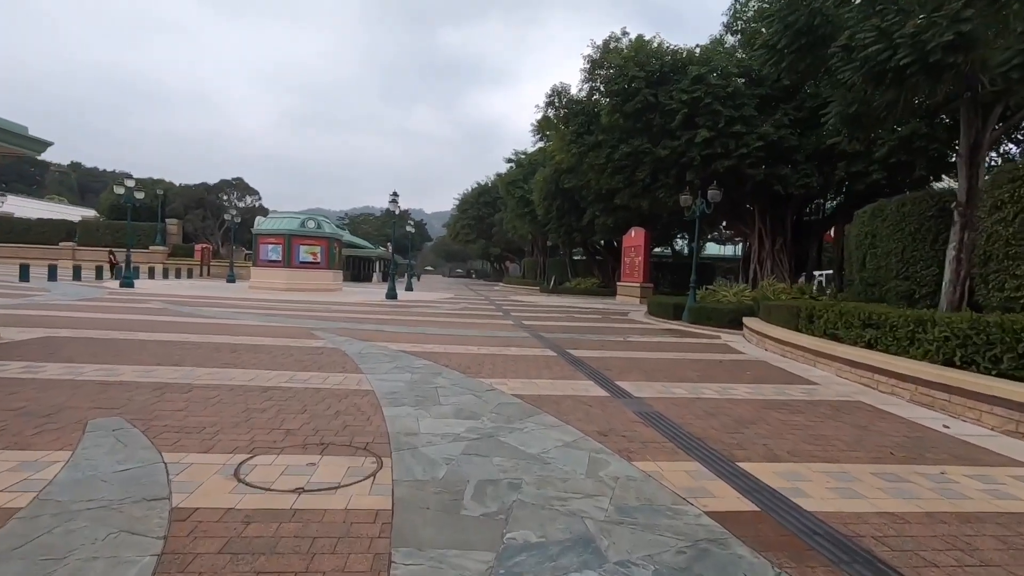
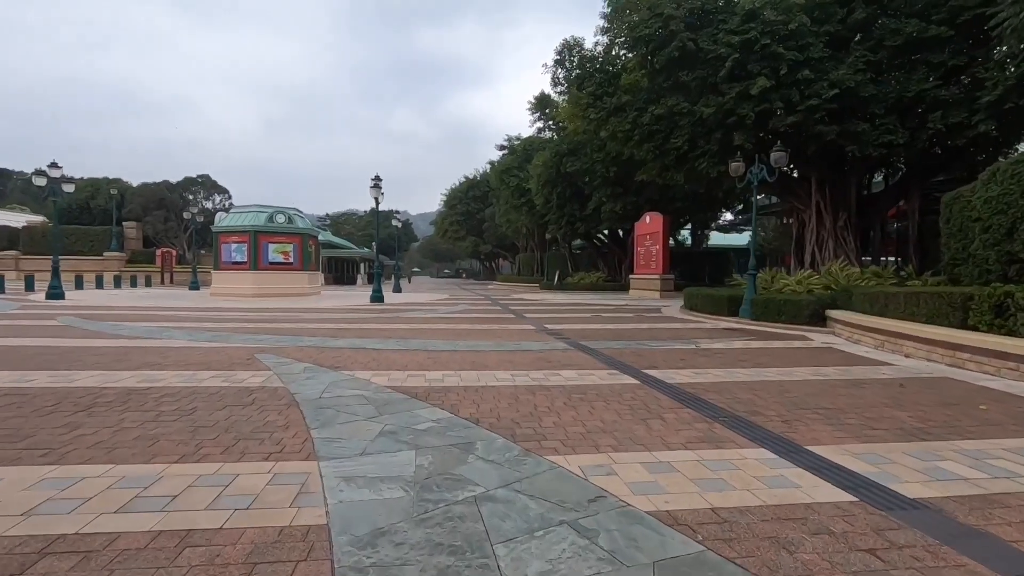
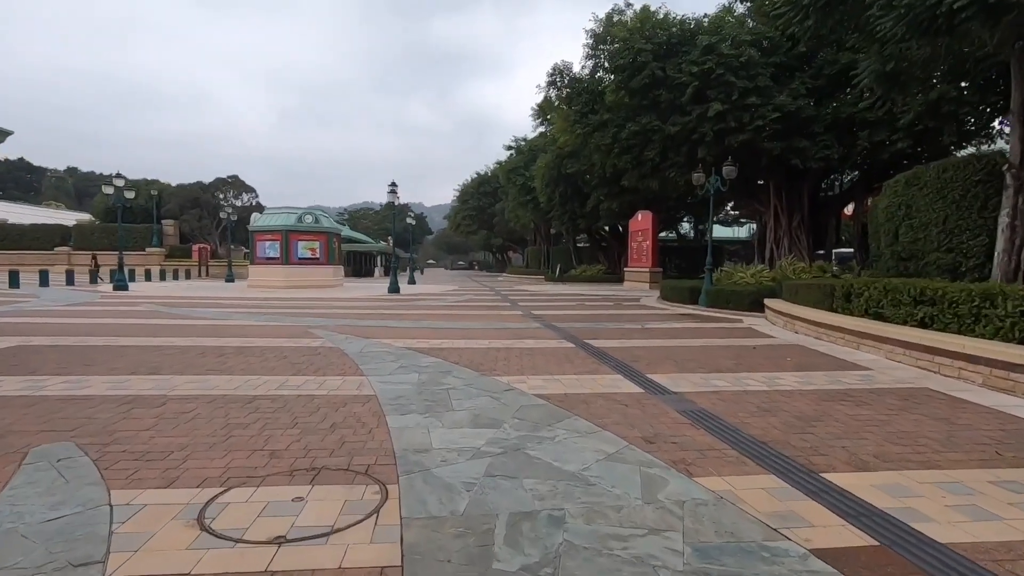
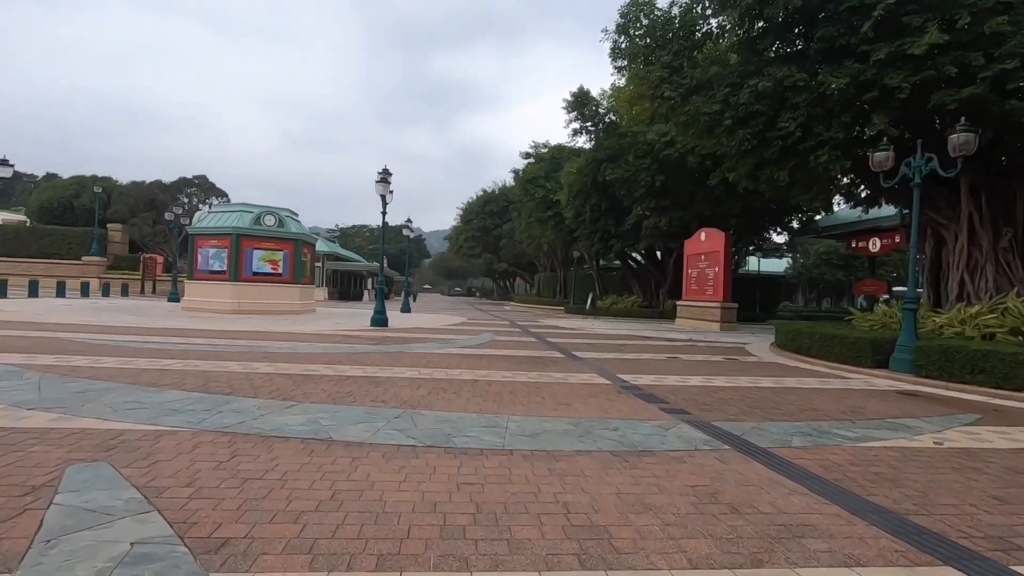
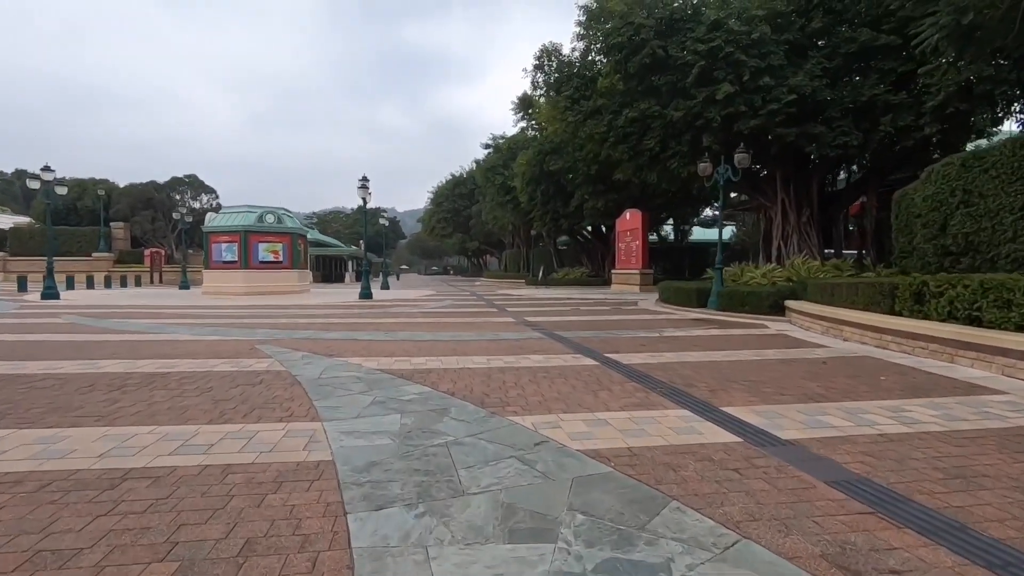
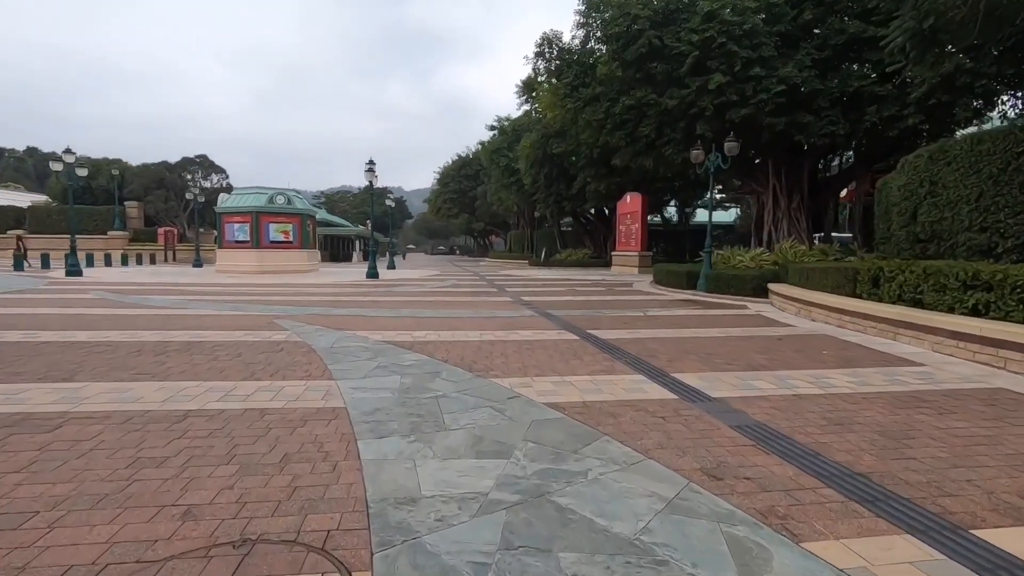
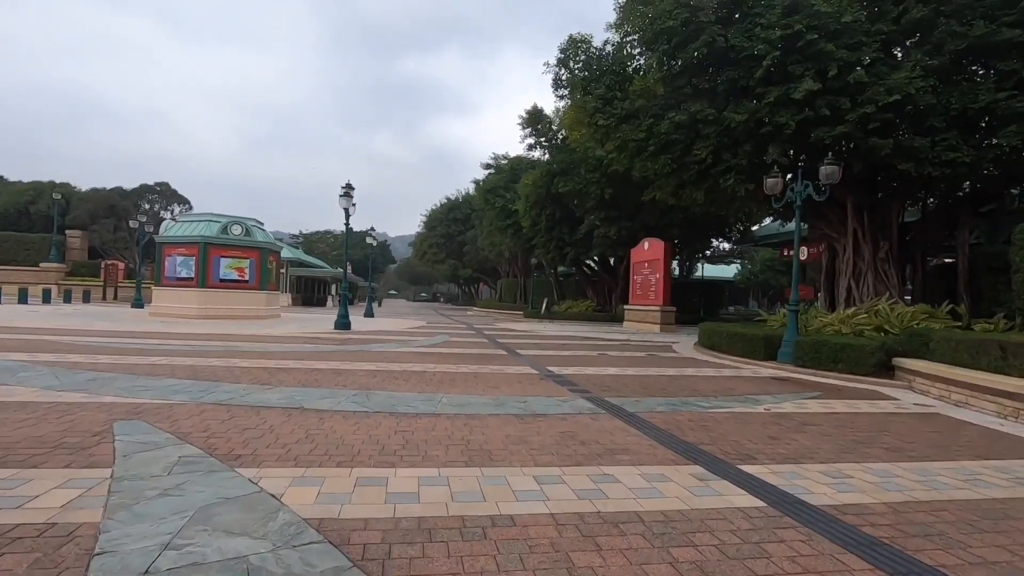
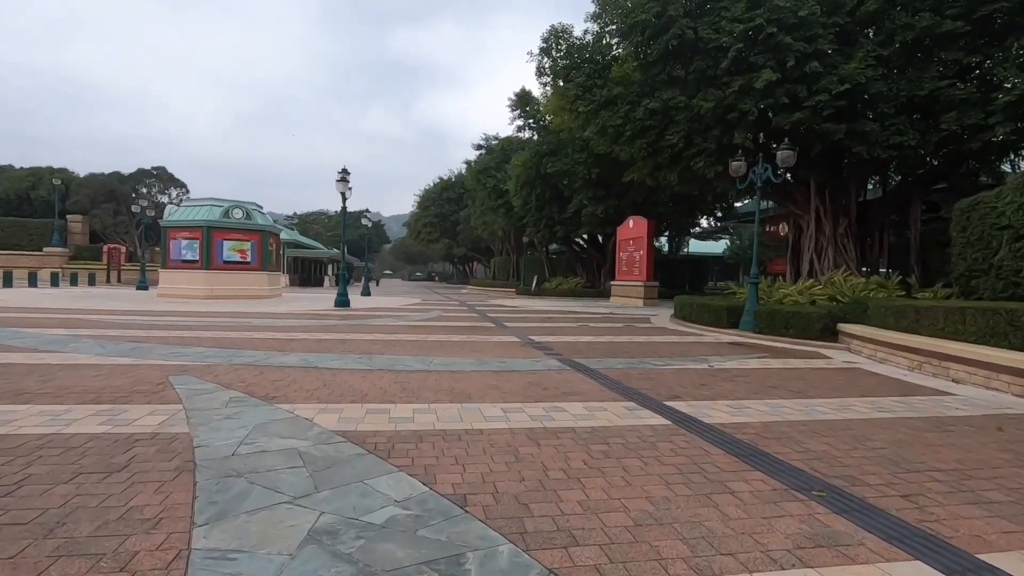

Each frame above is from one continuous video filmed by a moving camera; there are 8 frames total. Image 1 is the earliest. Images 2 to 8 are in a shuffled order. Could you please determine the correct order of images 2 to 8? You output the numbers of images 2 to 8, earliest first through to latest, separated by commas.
3, 6, 5, 2, 8, 7, 4
